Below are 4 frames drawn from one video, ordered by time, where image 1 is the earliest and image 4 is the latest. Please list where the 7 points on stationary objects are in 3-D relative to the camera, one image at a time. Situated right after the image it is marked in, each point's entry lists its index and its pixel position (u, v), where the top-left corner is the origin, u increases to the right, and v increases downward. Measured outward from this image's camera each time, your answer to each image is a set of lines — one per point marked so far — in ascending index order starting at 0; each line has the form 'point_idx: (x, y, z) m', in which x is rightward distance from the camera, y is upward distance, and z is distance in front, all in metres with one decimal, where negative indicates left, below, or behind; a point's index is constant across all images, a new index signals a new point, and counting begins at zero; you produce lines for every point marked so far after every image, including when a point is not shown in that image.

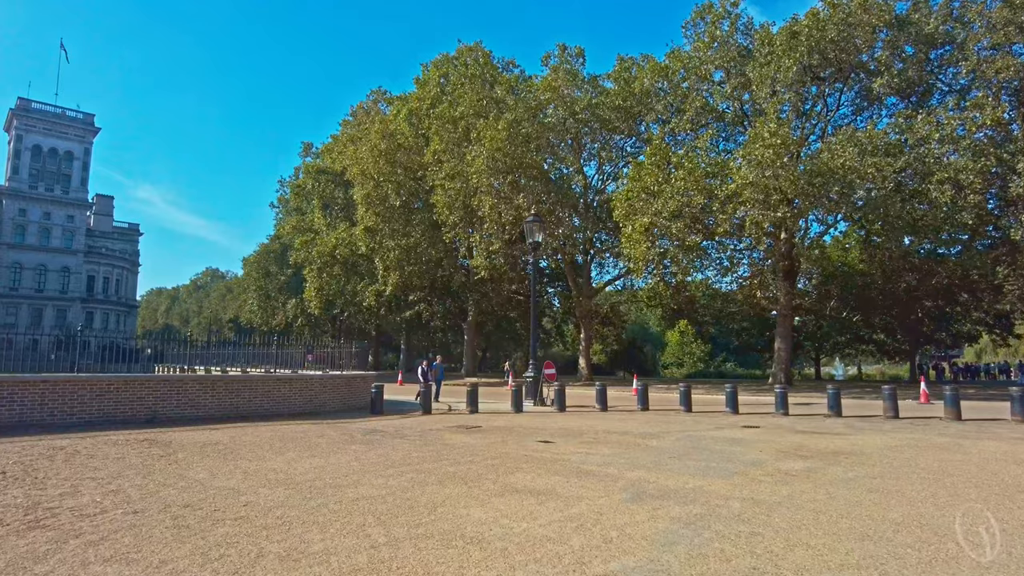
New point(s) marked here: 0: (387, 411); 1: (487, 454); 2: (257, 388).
0: (-3.1, -3.0, +18.2) m
1: (-0.3, -2.2, +10.0) m
2: (-5.5, -2.2, +15.8) m
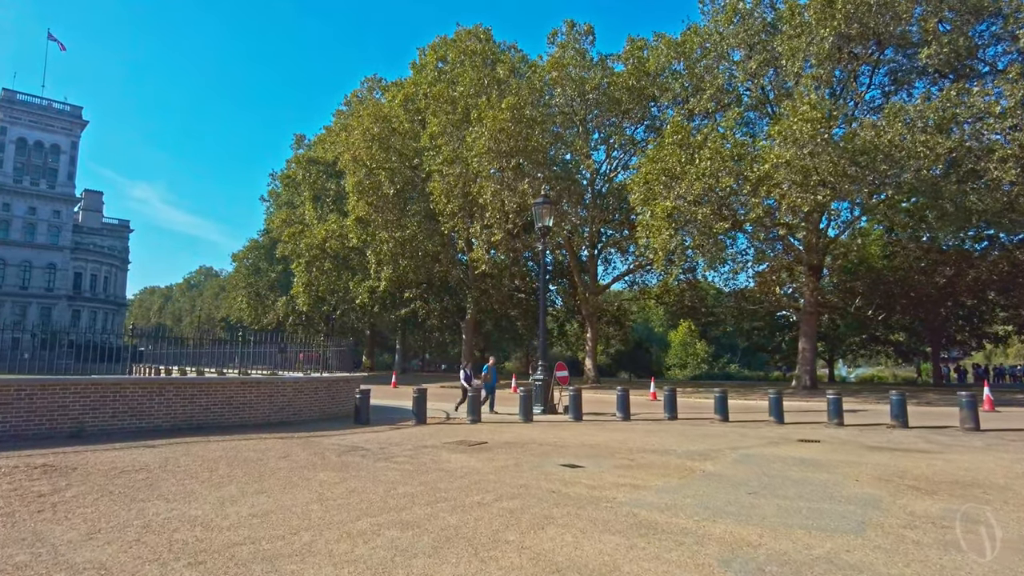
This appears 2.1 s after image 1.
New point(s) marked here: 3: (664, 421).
0: (-2.9, -2.8, +15.5) m
1: (-0.1, -2.0, +7.3) m
2: (-5.3, -1.9, +13.2) m
3: (+3.3, -2.9, +16.2) m
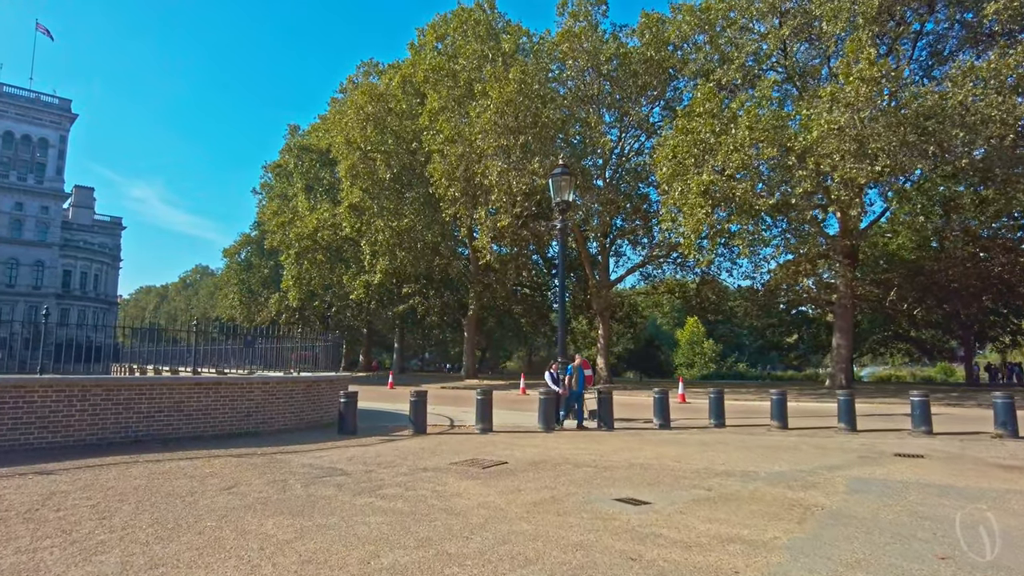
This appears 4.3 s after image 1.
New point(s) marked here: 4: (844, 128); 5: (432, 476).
0: (-2.6, -2.4, +12.8) m
1: (+0.2, -1.6, +4.6) m
2: (-4.9, -1.6, +10.4) m
3: (+3.6, -2.5, +13.5) m
4: (+8.4, +4.0, +18.7) m
5: (-0.8, -2.0, +7.9) m
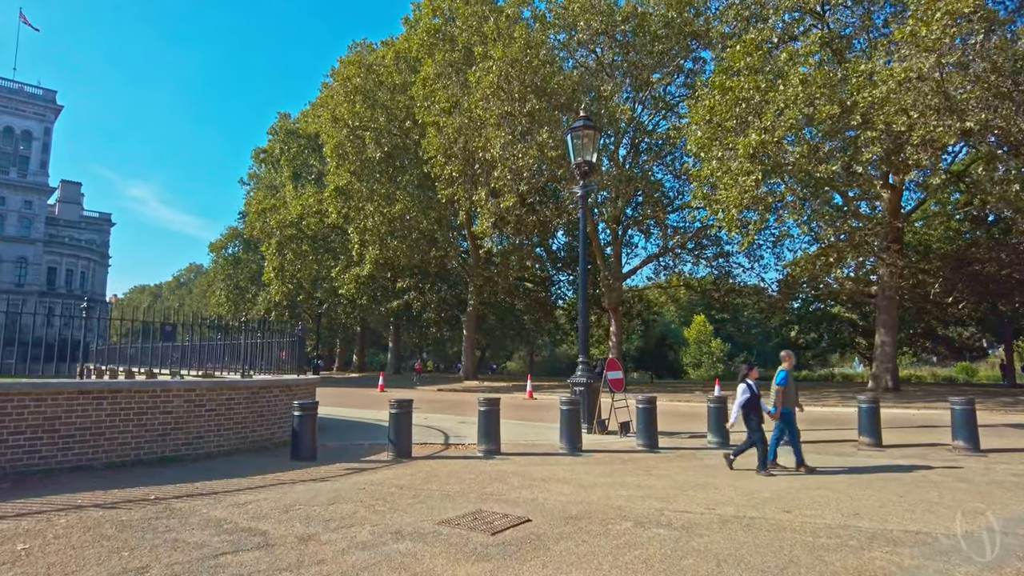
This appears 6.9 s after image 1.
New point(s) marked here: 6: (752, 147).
0: (-2.4, -2.1, +9.5) m
1: (+0.4, -1.3, +1.3) m
2: (-4.7, -1.2, +7.2) m
3: (+3.8, -2.2, +10.2) m
4: (+8.6, +4.4, +15.5) m
5: (-0.7, -1.6, +4.6) m
6: (+5.5, +3.2, +17.6) m
